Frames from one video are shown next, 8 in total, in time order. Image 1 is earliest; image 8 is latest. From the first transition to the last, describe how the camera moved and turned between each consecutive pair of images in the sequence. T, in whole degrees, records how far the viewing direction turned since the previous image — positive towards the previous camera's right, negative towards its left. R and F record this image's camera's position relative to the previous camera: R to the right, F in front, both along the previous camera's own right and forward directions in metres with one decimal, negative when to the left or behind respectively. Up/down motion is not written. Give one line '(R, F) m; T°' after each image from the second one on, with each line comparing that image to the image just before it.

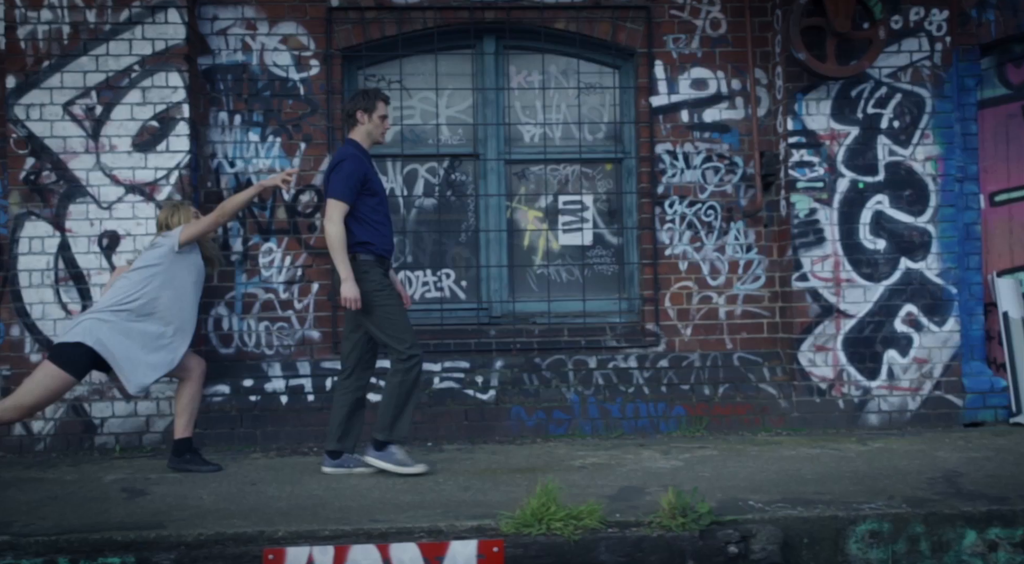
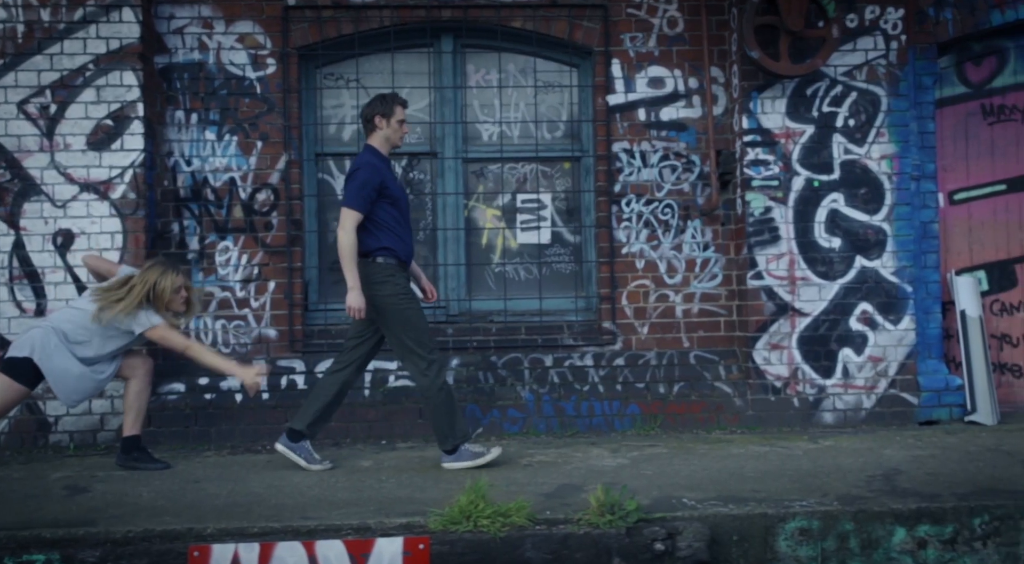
(+0.3, 0.0) m; 0°
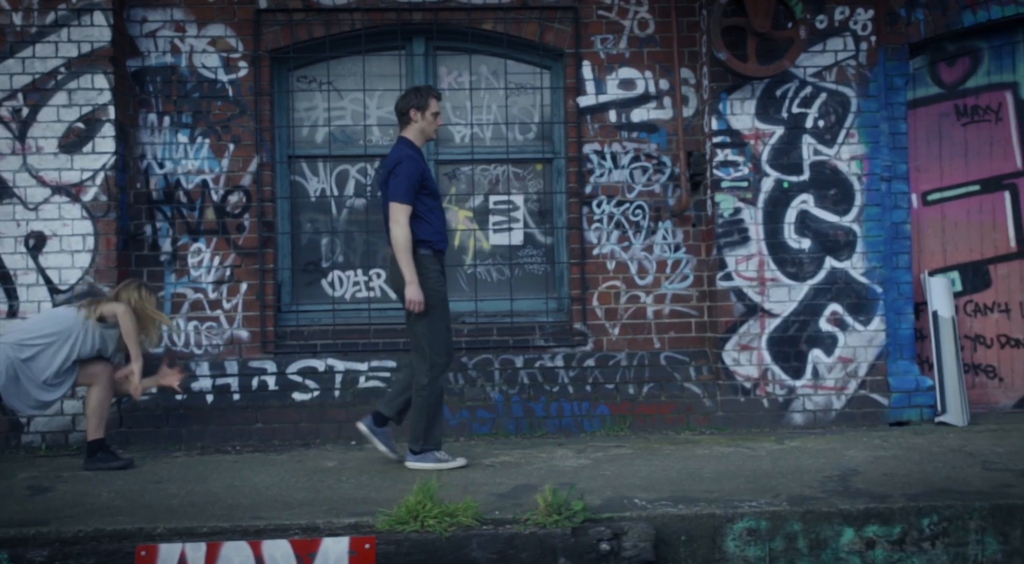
(+0.2, 0.0) m; 0°
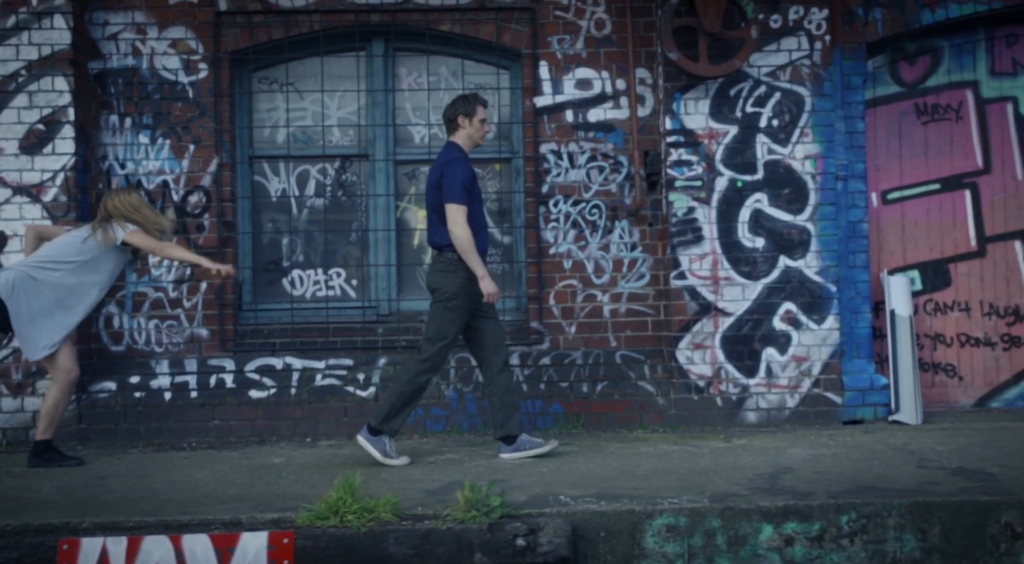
(+0.3, 0.0) m; -1°
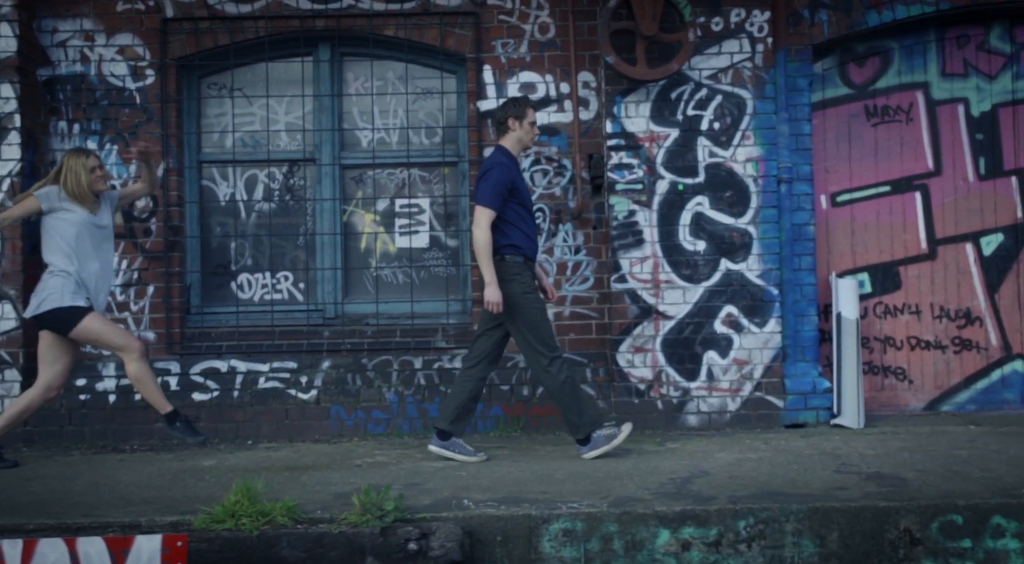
(+0.4, 0.0) m; -1°
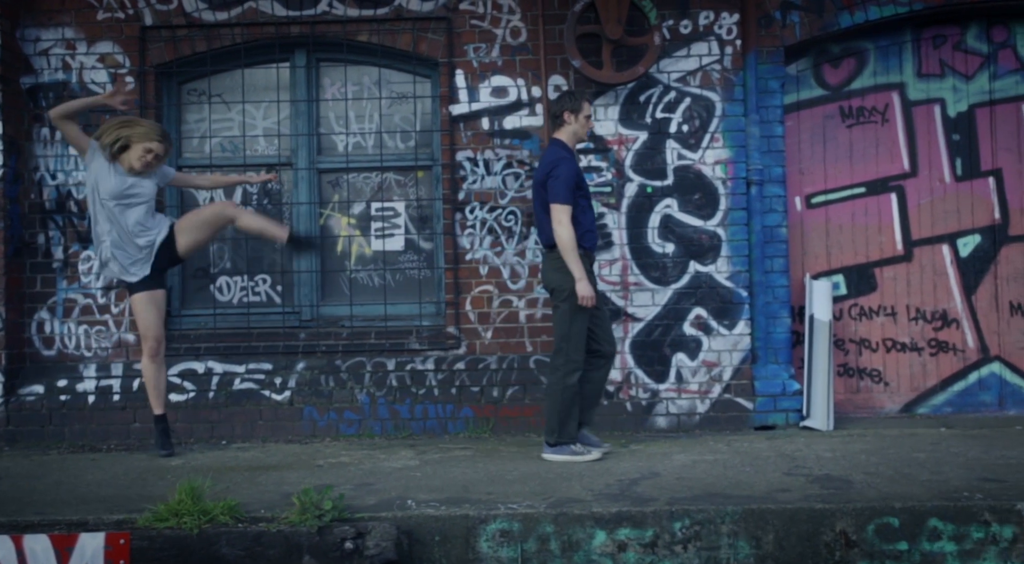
(+0.3, 0.0) m; -2°
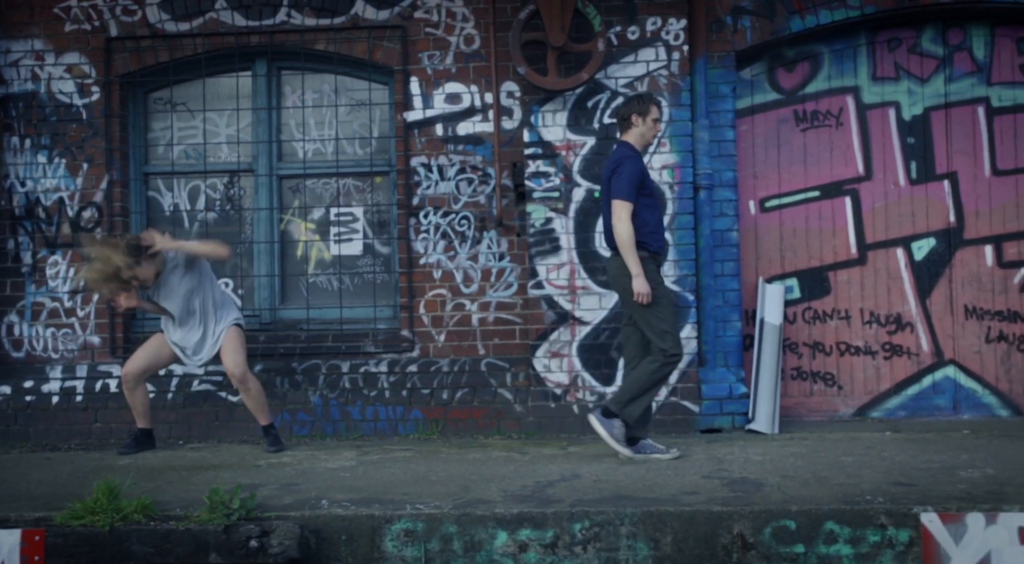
(+0.5, -0.1) m; -2°
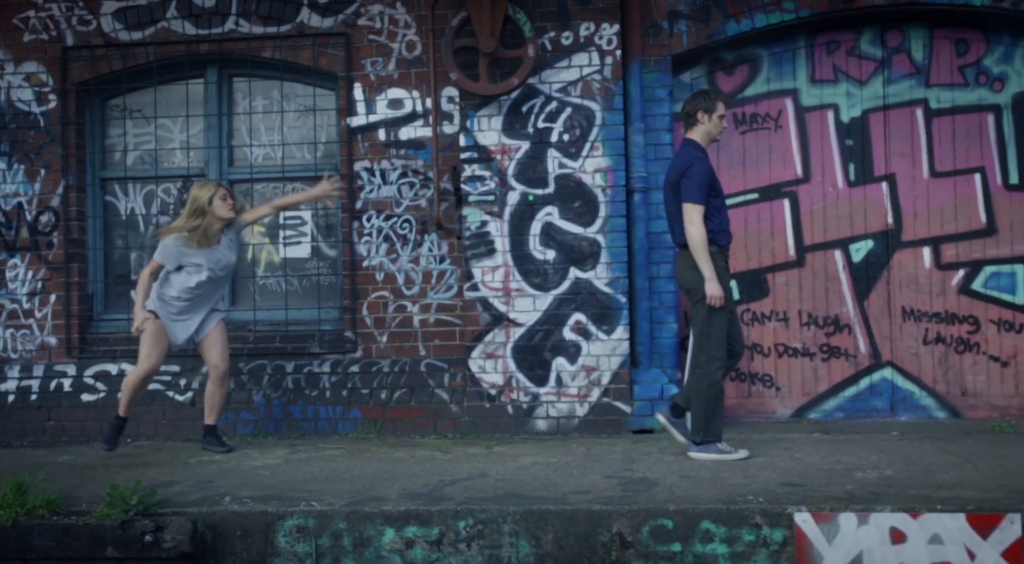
(+0.5, -0.1) m; -1°
